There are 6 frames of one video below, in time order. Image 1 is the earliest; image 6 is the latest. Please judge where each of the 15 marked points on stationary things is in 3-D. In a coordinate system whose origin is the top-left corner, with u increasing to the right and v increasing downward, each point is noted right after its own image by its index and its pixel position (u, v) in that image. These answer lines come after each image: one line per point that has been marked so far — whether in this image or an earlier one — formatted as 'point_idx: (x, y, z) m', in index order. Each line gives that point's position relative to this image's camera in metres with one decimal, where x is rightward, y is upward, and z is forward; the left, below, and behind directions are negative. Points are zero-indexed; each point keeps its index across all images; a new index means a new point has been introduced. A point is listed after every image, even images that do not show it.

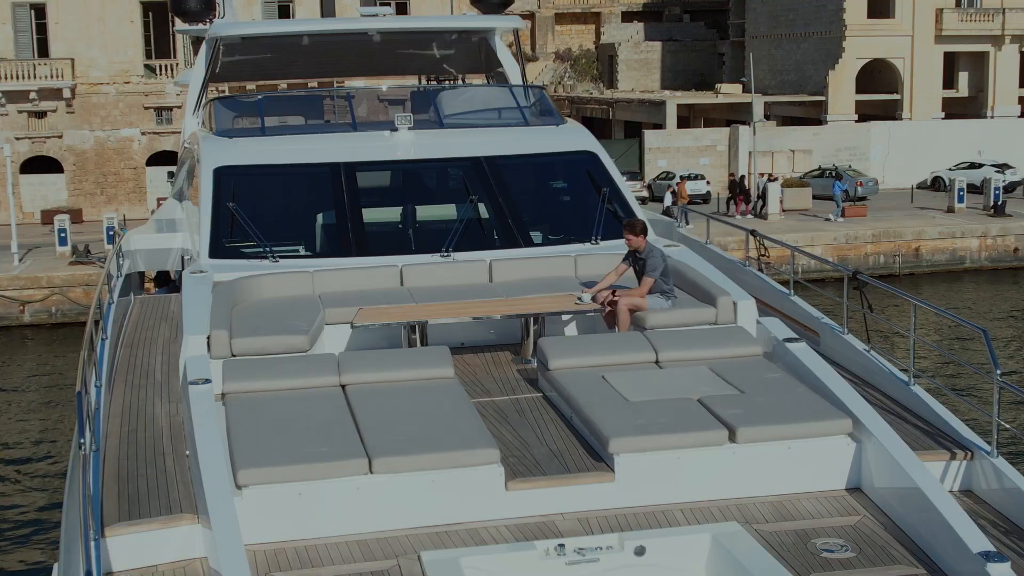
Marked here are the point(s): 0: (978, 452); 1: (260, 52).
0: (+2.3, -0.8, +5.4) m
1: (-2.9, +2.6, +12.4) m
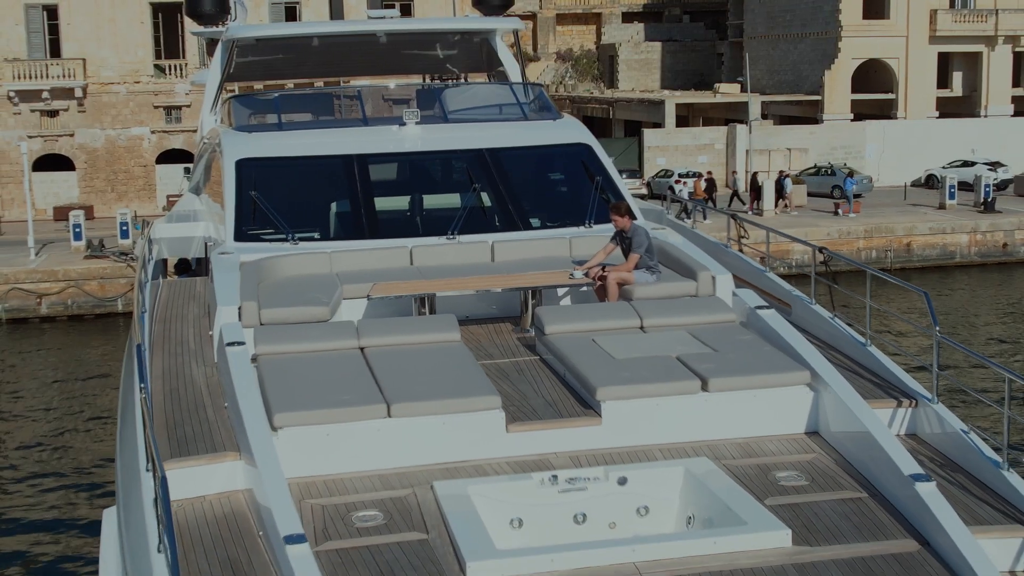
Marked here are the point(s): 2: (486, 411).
0: (+2.3, -0.6, +6.2) m
1: (-2.9, +2.8, +13.2) m
2: (-0.1, -0.6, +5.9) m
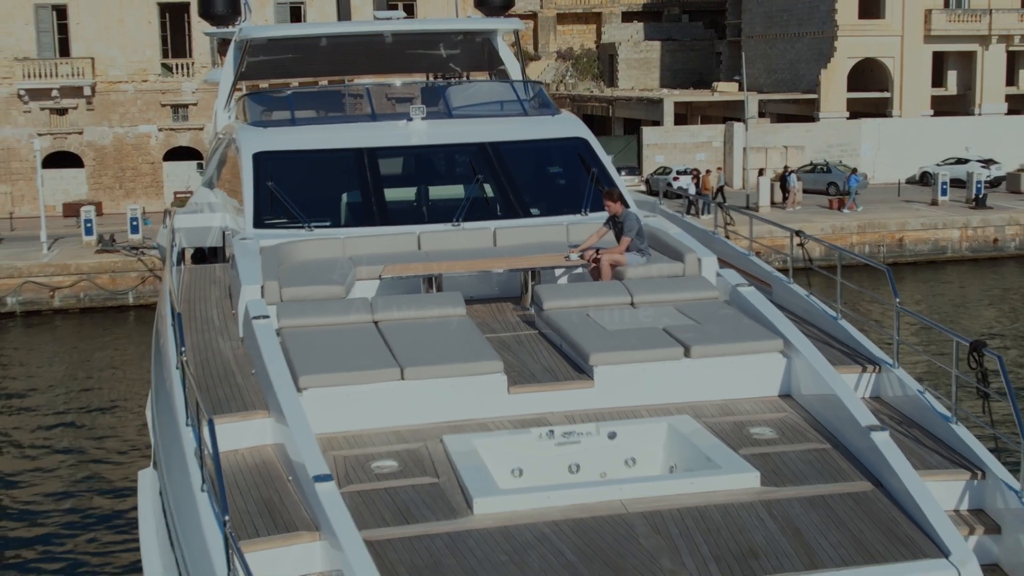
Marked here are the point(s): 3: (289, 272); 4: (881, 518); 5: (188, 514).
0: (+2.3, -0.5, +6.8) m
1: (-2.9, +2.9, +13.9) m
2: (-0.1, -0.5, +6.5) m
3: (-1.7, +0.1, +8.7) m
4: (+1.8, -1.1, +5.6) m
5: (-1.6, -1.2, +5.9) m
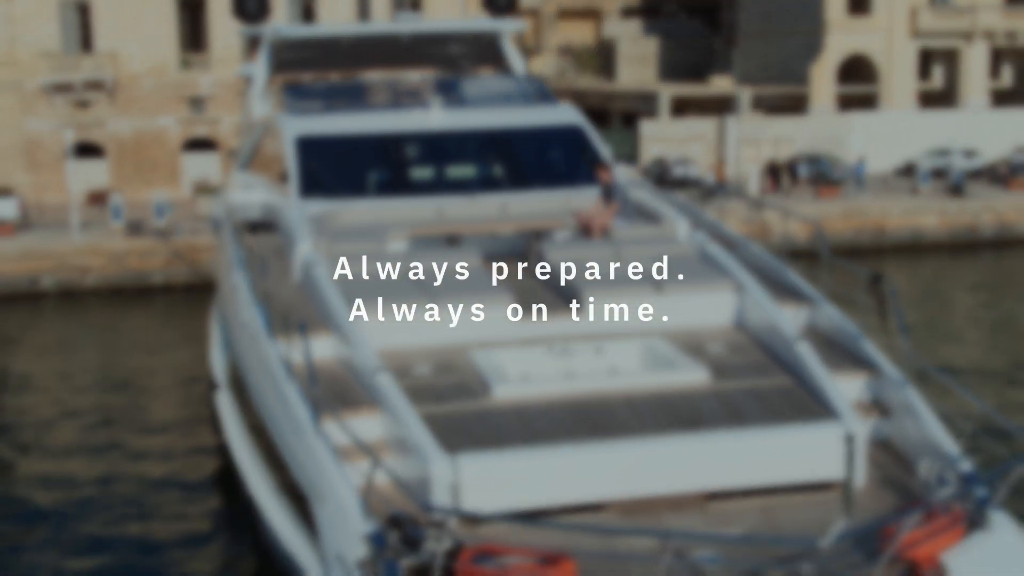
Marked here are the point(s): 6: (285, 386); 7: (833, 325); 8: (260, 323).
0: (+2.3, -0.1, +8.6) m
1: (-2.8, +3.3, +15.6) m
2: (-0.1, -0.1, +8.3) m
3: (-1.7, +0.5, +10.4) m
4: (+1.9, -0.7, +7.4) m
5: (-1.6, -0.8, +7.7) m
6: (-1.5, -0.7, +7.5) m
7: (+2.4, -0.3, +8.3) m
8: (-2.0, -0.3, +8.6) m
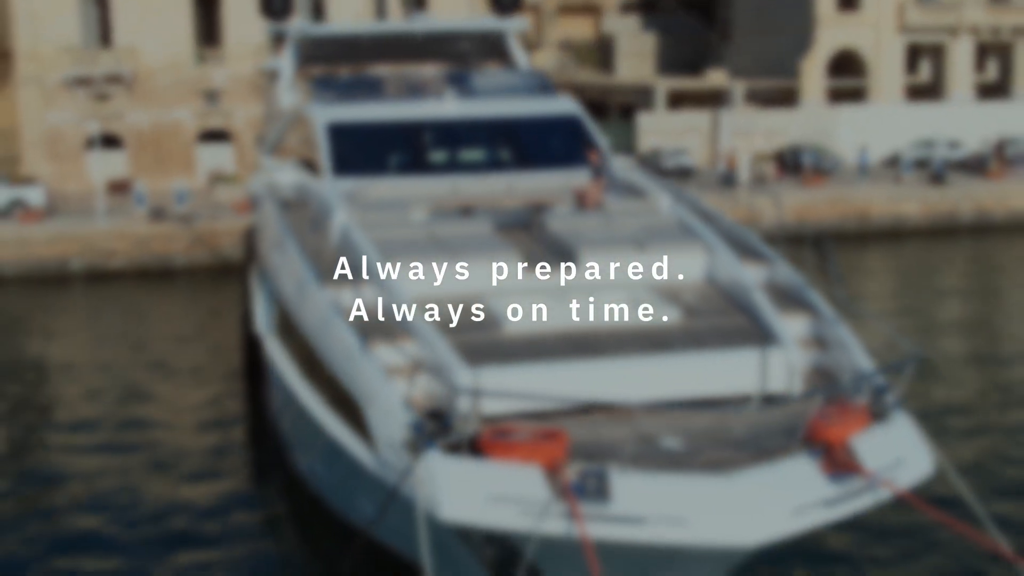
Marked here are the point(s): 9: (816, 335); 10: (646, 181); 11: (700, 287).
0: (+2.4, +0.3, +10.3) m
1: (-2.7, +3.7, +17.3) m
2: (0.0, +0.2, +10.0) m
3: (-1.6, +0.9, +12.1) m
4: (+1.9, -0.4, +9.1) m
5: (-1.5, -0.4, +9.4) m
6: (-1.5, -0.3, +9.2) m
7: (+2.4, +0.1, +10.0) m
8: (-1.9, +0.1, +10.3) m
9: (+2.5, -0.4, +9.3) m
10: (+1.5, +1.2, +12.4) m
11: (+1.7, 0.0, +10.1) m
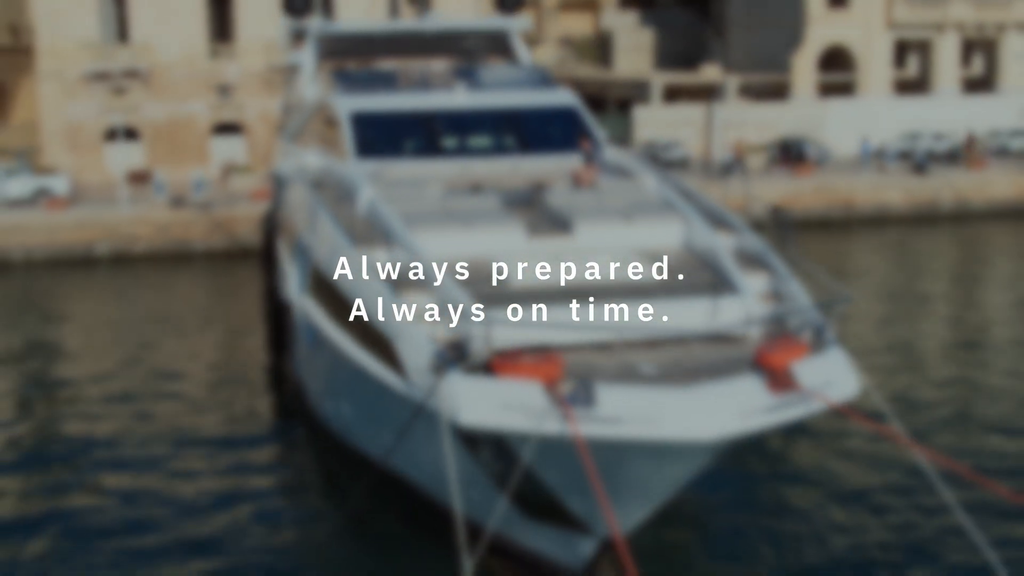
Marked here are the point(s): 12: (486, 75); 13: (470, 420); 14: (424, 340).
0: (+2.4, +0.6, +12.0) m
1: (-2.7, +4.1, +18.9) m
2: (0.0, +0.6, +11.6) m
3: (-1.6, +1.3, +13.8) m
4: (+2.0, 0.0, +10.7) m
5: (-1.5, -0.1, +11.1) m
6: (-1.4, +0.1, +10.8) m
7: (+2.5, +0.5, +11.7) m
8: (-1.8, +0.5, +11.9) m
9: (+2.6, 0.0, +11.0) m
10: (+1.5, +1.6, +14.0) m
11: (+1.8, +0.4, +11.8) m
12: (-0.4, +3.1, +16.2) m
13: (-0.4, -1.1, +9.3) m
14: (-0.8, -0.5, +10.0) m
